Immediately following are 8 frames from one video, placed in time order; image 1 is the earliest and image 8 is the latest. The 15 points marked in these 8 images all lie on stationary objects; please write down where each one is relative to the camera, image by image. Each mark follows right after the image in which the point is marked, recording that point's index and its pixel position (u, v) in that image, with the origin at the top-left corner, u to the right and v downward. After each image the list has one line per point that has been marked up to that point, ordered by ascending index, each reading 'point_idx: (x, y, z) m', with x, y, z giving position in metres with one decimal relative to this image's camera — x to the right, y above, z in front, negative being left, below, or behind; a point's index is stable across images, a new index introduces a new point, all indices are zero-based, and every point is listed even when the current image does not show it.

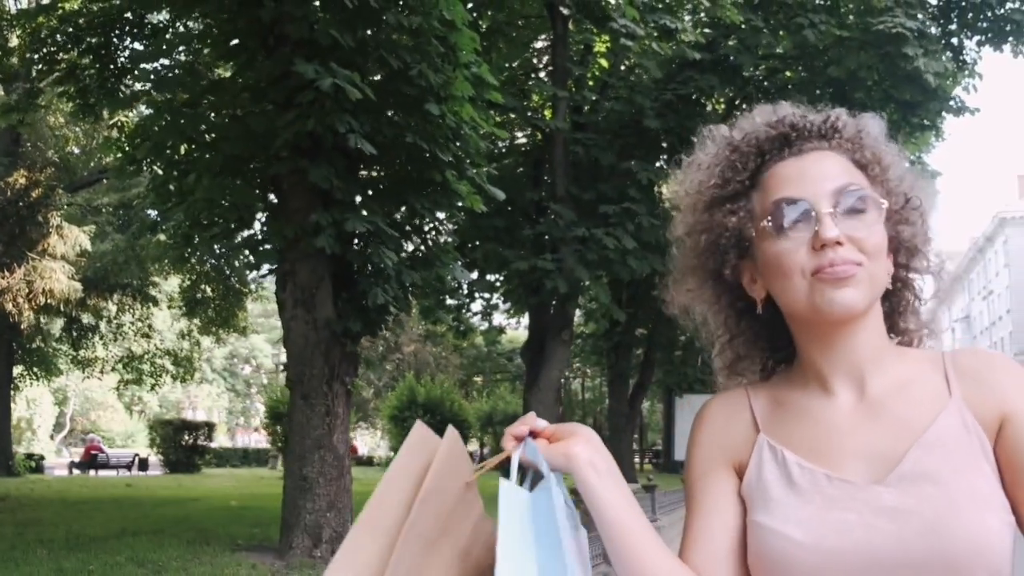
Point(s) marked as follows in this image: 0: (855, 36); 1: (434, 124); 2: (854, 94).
0: (+4.3, +3.2, +12.9) m
1: (-0.7, +1.4, +8.5) m
2: (+4.5, +2.7, +13.2) m
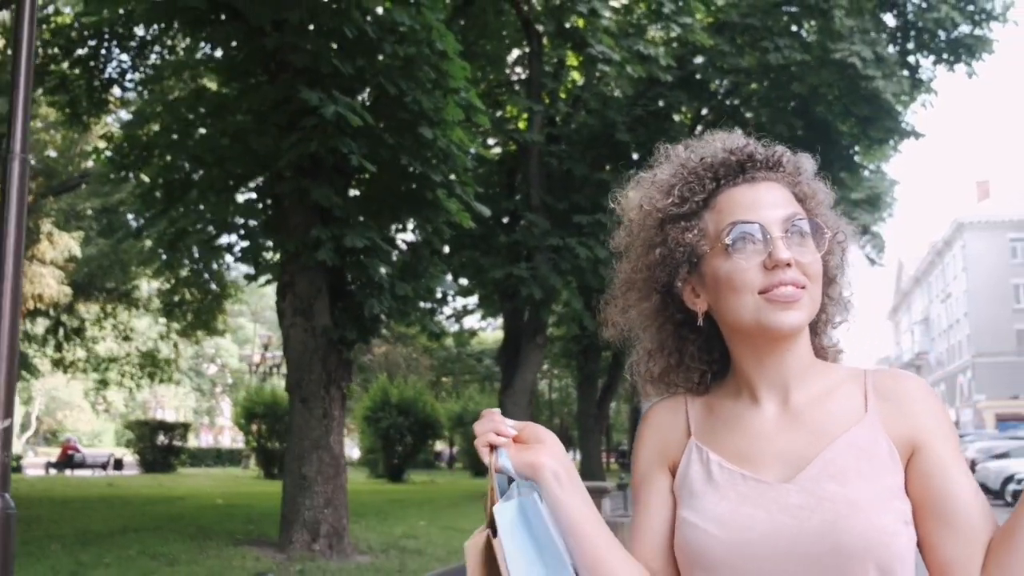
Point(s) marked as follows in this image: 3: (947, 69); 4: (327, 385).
0: (+4.1, +3.1, +13.6) m
1: (-0.8, +1.3, +9.1) m
2: (+4.2, +2.5, +14.0) m
3: (+6.5, +3.3, +15.2) m
4: (-1.7, -0.9, +9.6) m
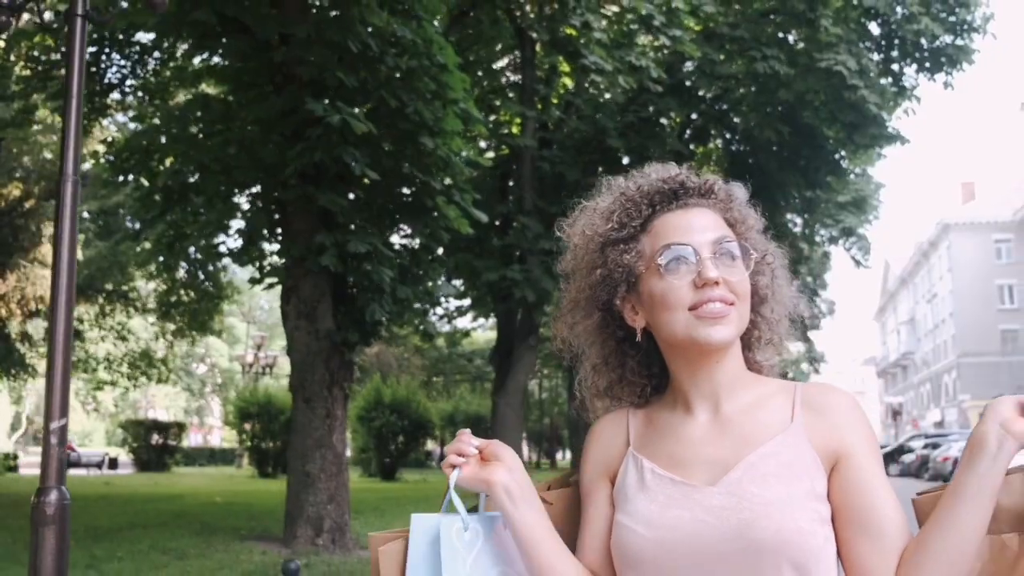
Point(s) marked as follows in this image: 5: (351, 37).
0: (+4.0, +3.0, +14.0) m
1: (-0.8, +1.2, +9.5) m
2: (+4.1, +2.5, +14.4) m
3: (+6.4, +3.2, +15.6) m
4: (-1.8, -1.0, +10.0) m
5: (-1.4, +2.2, +9.0) m
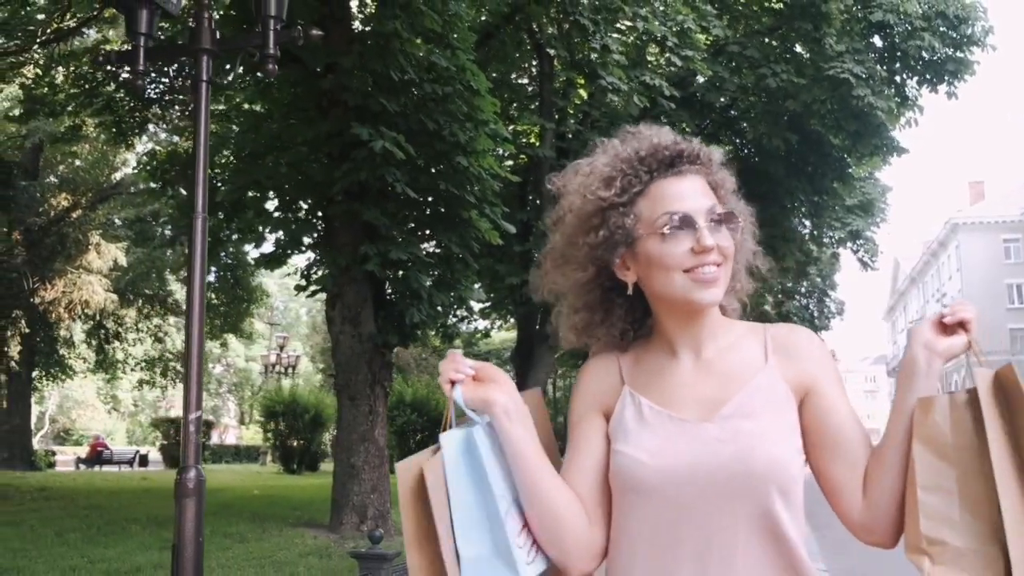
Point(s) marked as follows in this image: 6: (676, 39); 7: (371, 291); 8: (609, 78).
0: (+4.3, +3.0, +14.8) m
1: (-0.5, +1.2, +10.3) m
2: (+4.4, +2.4, +15.1) m
3: (+6.7, +3.2, +16.4) m
4: (-1.5, -1.0, +10.8) m
5: (-1.1, +2.1, +9.8) m
6: (+2.3, +3.5, +14.2) m
7: (-1.5, 0.0, +10.8) m
8: (+1.3, +2.9, +14.0) m
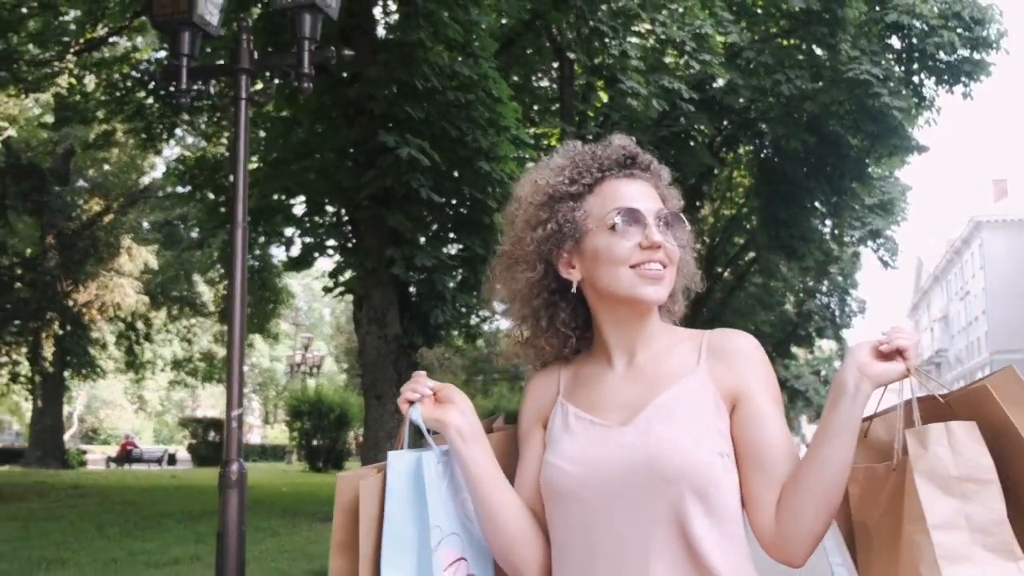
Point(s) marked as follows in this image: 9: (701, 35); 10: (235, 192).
0: (+4.6, +3.0, +15.0) m
1: (-0.3, +1.1, +10.6) m
2: (+4.7, +2.4, +15.3) m
3: (+7.0, +3.2, +16.5) m
4: (-1.2, -1.0, +11.1) m
5: (-0.9, +2.1, +10.1) m
6: (+2.6, +3.5, +14.5) m
7: (-1.3, -0.1, +11.1) m
8: (+1.6, +2.9, +14.2) m
9: (+2.7, +3.6, +14.5) m
10: (-1.5, +0.5, +5.6) m
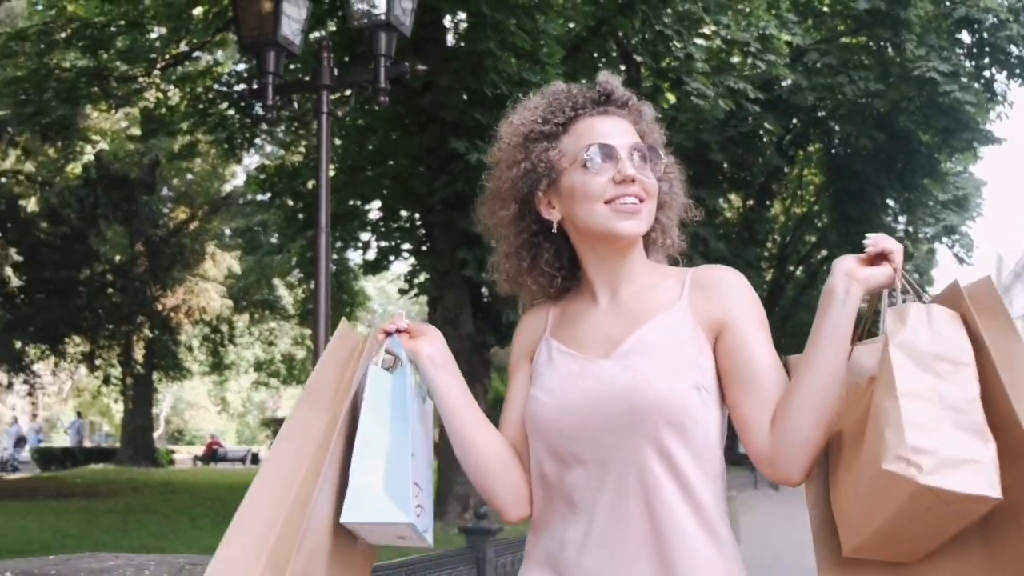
0: (+5.6, +3.0, +14.9) m
1: (+0.4, +1.1, +10.9) m
2: (+5.8, +2.5, +15.3) m
3: (+8.1, +3.3, +16.3) m
4: (-0.5, -1.1, +11.5) m
5: (-0.3, +2.1, +10.5) m
6: (+3.5, +3.5, +14.5) m
7: (-0.5, -0.1, +11.5) m
8: (+2.5, +2.9, +14.4) m
9: (+3.6, +3.6, +14.6) m
10: (-1.1, +0.5, +6.0) m
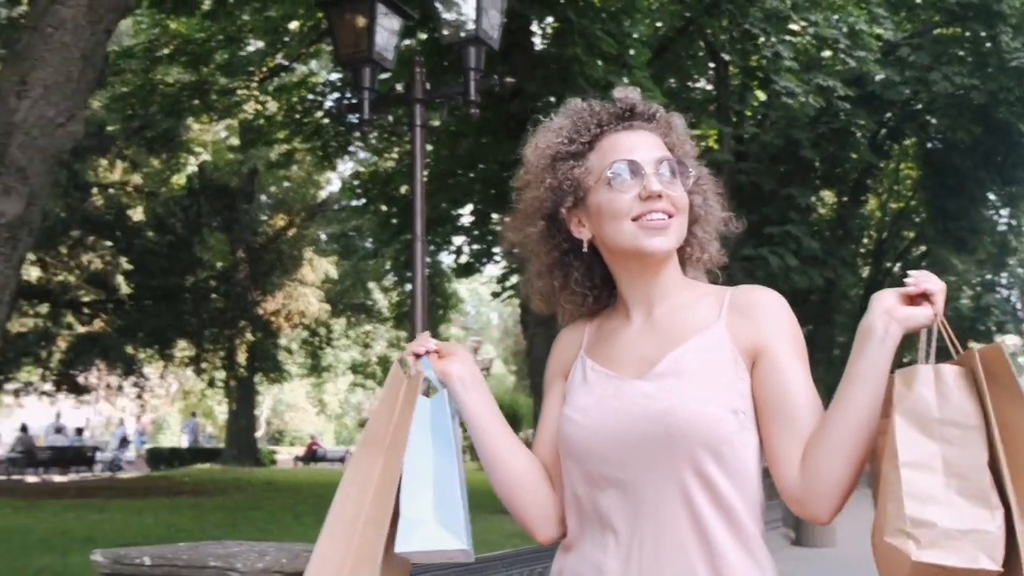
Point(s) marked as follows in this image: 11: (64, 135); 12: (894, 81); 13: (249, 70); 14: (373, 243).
0: (+6.9, +3.1, +14.6) m
1: (+1.4, +1.1, +11.0) m
2: (+7.1, +2.6, +14.9) m
3: (+9.5, +3.4, +15.7) m
4: (+0.6, -1.1, +11.7) m
5: (+0.7, +2.1, +10.7) m
6: (+4.8, +3.5, +14.4) m
7: (+0.5, -0.1, +11.7) m
8: (+3.8, +2.9, +14.3) m
9: (+4.9, +3.7, +14.4) m
10: (-0.6, +0.5, +6.3) m
11: (-2.9, +1.0, +6.7) m
12: (+5.8, +3.1, +15.4) m
13: (-4.0, +3.4, +15.8) m
14: (-2.6, +0.8, +19.2) m
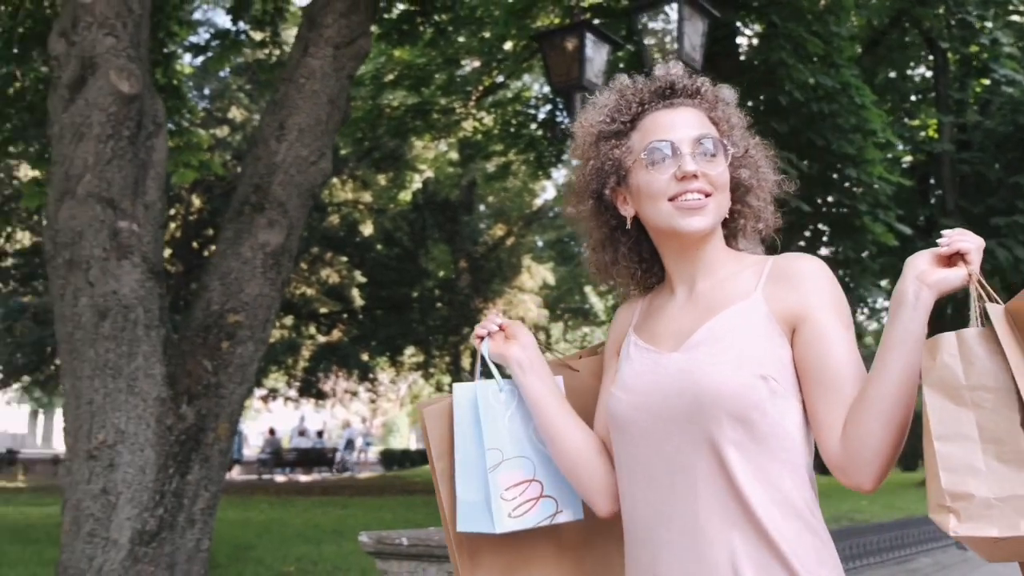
0: (+9.7, +3.3, +13.3) m
1: (+3.6, +1.1, +11.0) m
2: (+10.0, +2.8, +13.6) m
3: (+12.5, +3.6, +13.9) m
4: (+3.1, -1.1, +11.8) m
5: (+2.8, +2.1, +10.8) m
6: (+7.6, +3.6, +13.6) m
7: (+3.0, -0.1, +11.8) m
8: (+6.6, +3.0, +13.7) m
9: (+7.7, +3.8, +13.6) m
10: (+0.7, +0.4, +6.7) m
11: (-1.5, +0.9, +7.6) m
12: (+8.8, +3.3, +14.3) m
13: (-0.7, +3.2, +16.8) m
14: (+1.5, +0.7, +19.8) m
